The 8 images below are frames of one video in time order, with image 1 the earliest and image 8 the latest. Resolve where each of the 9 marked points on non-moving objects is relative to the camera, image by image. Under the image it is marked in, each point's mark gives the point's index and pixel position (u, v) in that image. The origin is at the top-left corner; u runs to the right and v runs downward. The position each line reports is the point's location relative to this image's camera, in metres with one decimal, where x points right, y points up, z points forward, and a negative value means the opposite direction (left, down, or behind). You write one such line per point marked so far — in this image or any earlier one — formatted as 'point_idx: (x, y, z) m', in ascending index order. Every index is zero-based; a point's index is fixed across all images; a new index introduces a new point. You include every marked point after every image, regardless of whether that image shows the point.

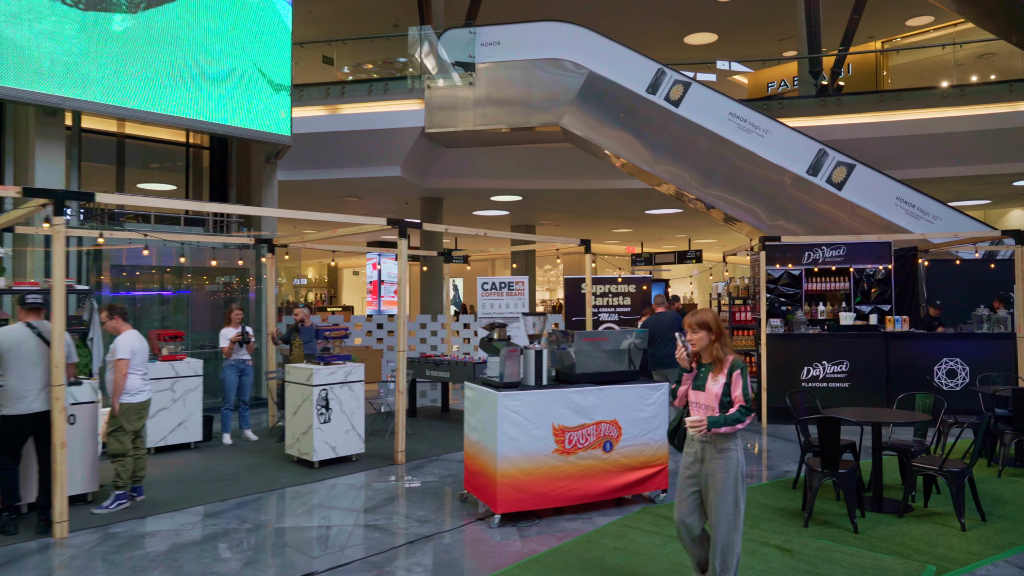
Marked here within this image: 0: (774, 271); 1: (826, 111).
0: (+3.4, +0.2, +9.4) m
1: (+5.5, +3.1, +12.7) m
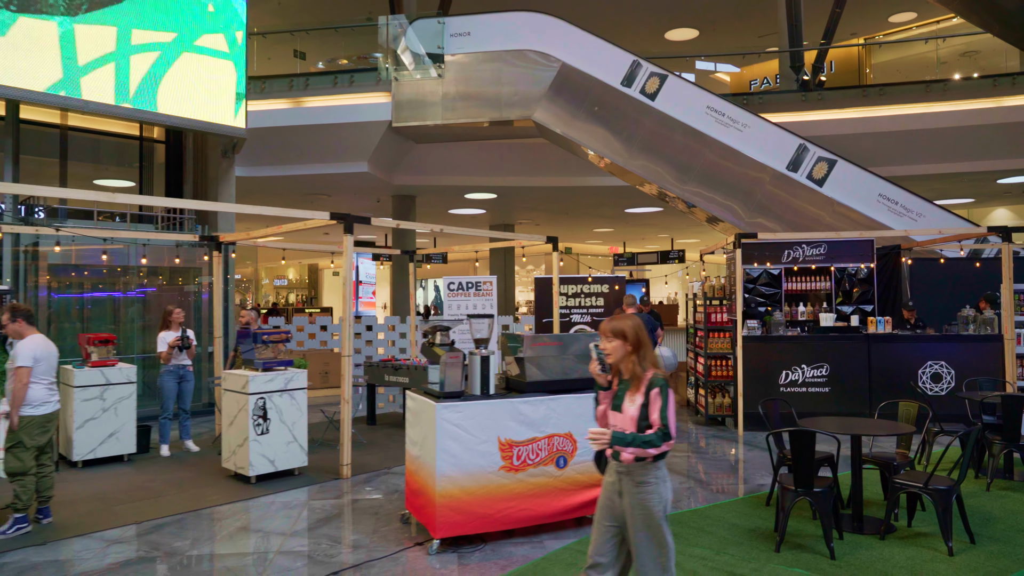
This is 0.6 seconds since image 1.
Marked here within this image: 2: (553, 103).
0: (+3.0, +0.2, +9.1) m
1: (+5.0, +3.1, +12.3) m
2: (+0.6, +2.8, +10.9) m
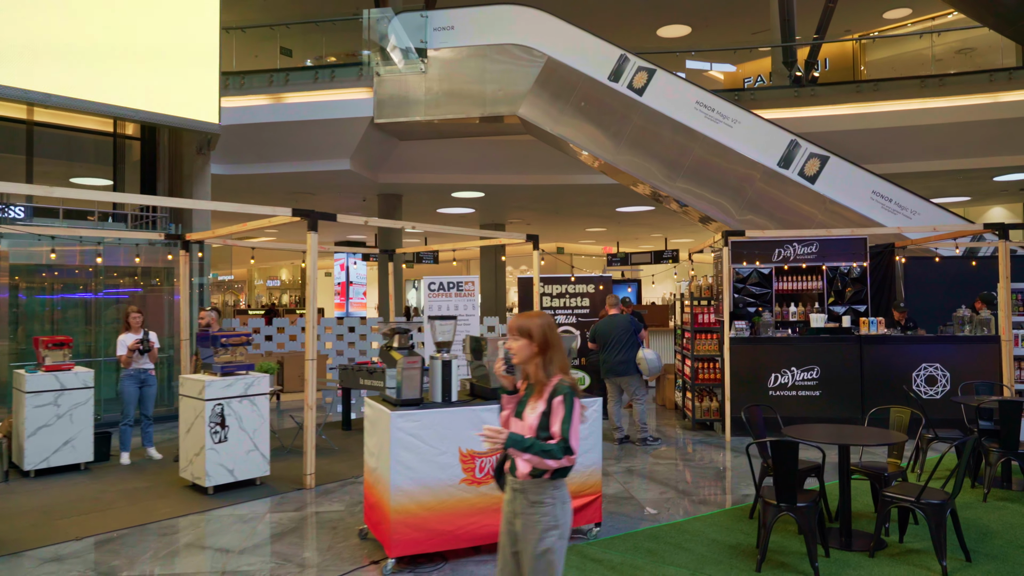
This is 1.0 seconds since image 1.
0: (+2.7, +0.2, +8.8) m
1: (+4.8, +3.1, +12.1) m
2: (+0.4, +2.8, +10.6) m
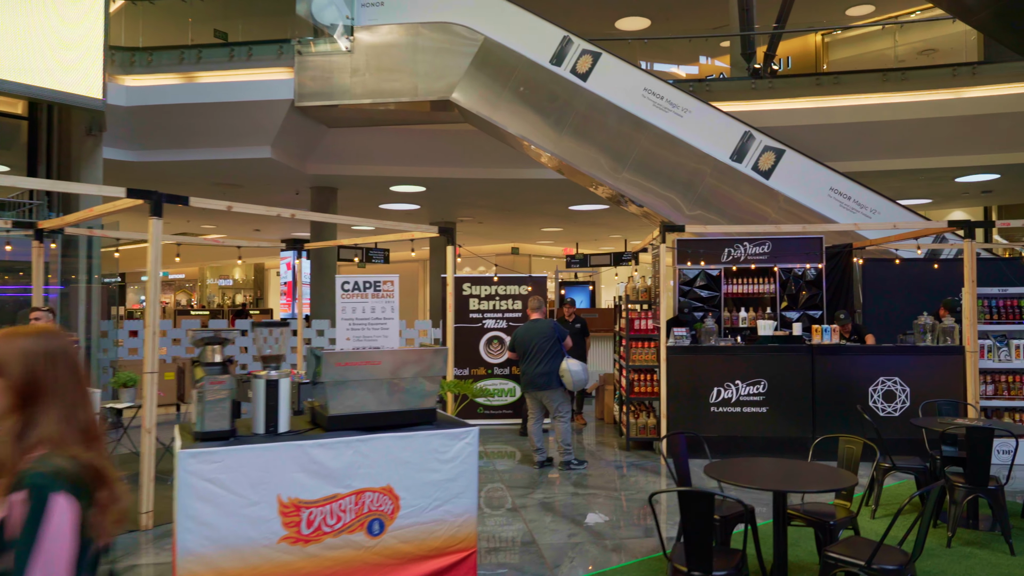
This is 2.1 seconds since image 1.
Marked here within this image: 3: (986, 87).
0: (+1.9, +0.2, +8.0) m
1: (+3.8, +3.0, +11.4) m
2: (-0.5, +2.8, +9.7) m
3: (+6.8, +2.9, +10.4) m
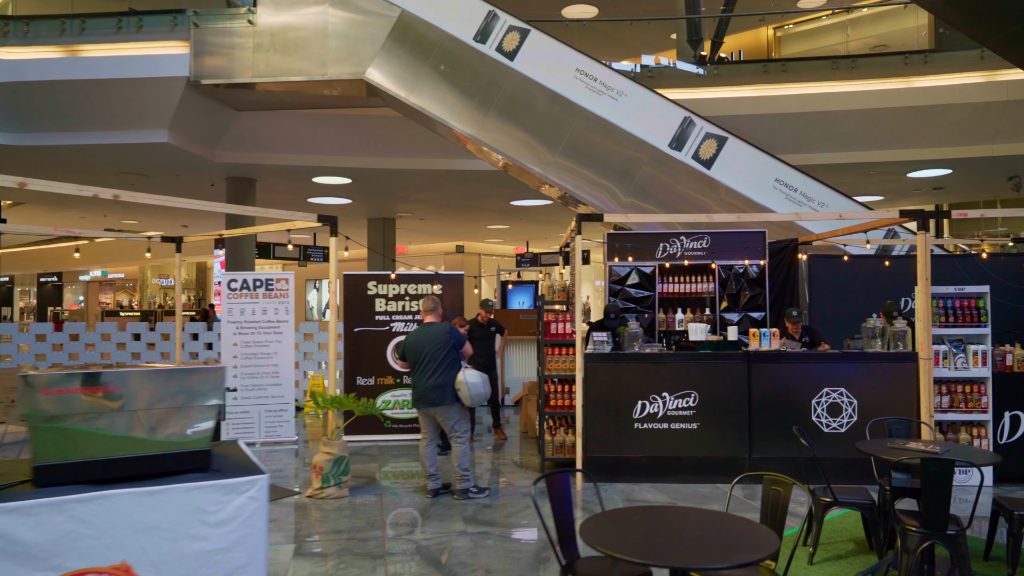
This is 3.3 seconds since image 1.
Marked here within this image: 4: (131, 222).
0: (+1.0, +0.2, +7.2) m
1: (+2.8, +3.0, +10.7) m
2: (-1.4, +2.8, +8.8) m
3: (+5.8, +2.9, +9.9) m
4: (-9.4, +1.6, +18.2) m
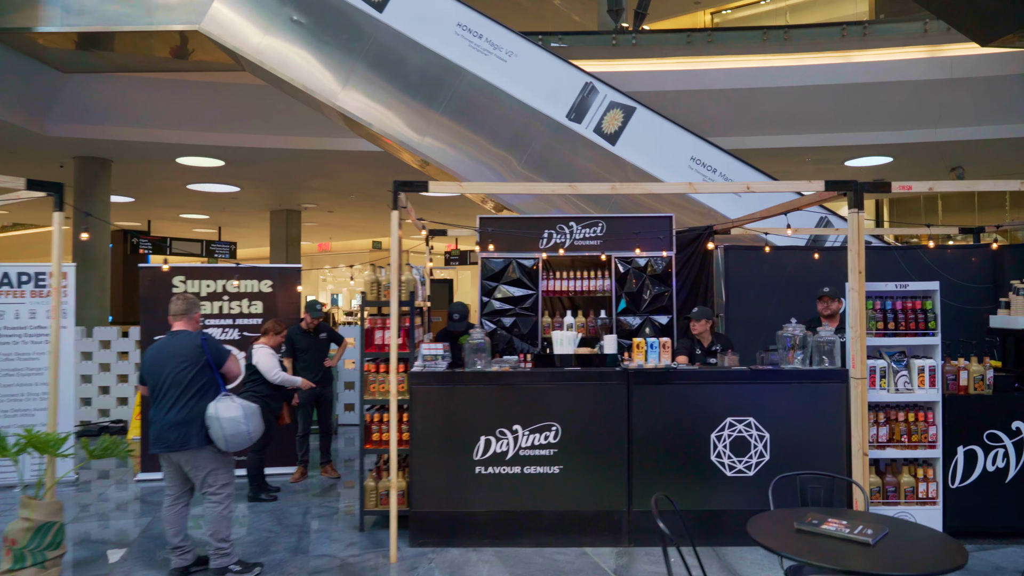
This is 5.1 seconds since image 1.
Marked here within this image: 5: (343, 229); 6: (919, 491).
0: (-0.2, +0.2, +5.8) m
1: (+1.4, +3.0, +9.4) m
2: (-2.7, +2.8, +7.3) m
3: (+4.4, +2.9, +8.8) m
4: (-11.3, +1.6, +16.1) m
5: (-4.4, +1.5, +18.6) m
6: (+2.2, -1.1, +4.0) m
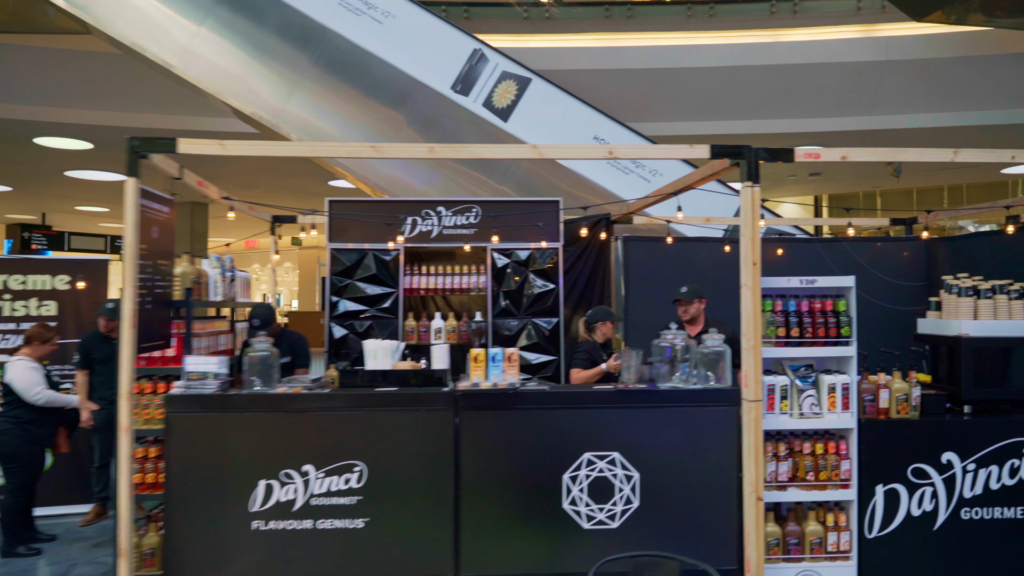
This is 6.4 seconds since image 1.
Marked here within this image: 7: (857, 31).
0: (-1.1, +0.2, +4.8) m
1: (+0.2, +3.0, +8.5) m
2: (-3.8, +2.8, +6.1) m
3: (+3.3, +2.9, +8.1) m
4: (-12.8, +1.7, +14.5) m
5: (-6.0, +1.5, +17.4) m
6: (+1.3, -1.1, +3.1) m
7: (+3.7, +2.8, +7.9) m
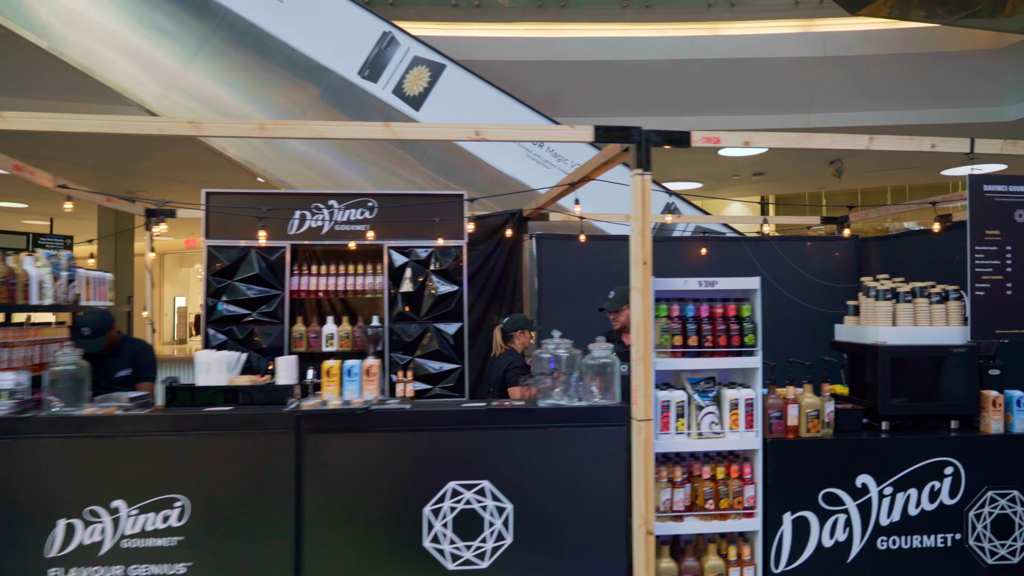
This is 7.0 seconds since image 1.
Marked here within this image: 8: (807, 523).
0: (-1.7, +0.2, +4.3) m
1: (-0.6, +3.0, +8.1) m
2: (-4.4, +2.8, +5.5) m
3: (+2.5, +2.9, +7.8) m
4: (-13.9, +1.7, +13.4) m
5: (-7.3, +1.5, +16.6) m
6: (+0.8, -1.1, +2.8) m
7: (+3.0, +2.8, +7.7) m
8: (+1.1, -0.9, +2.8) m
